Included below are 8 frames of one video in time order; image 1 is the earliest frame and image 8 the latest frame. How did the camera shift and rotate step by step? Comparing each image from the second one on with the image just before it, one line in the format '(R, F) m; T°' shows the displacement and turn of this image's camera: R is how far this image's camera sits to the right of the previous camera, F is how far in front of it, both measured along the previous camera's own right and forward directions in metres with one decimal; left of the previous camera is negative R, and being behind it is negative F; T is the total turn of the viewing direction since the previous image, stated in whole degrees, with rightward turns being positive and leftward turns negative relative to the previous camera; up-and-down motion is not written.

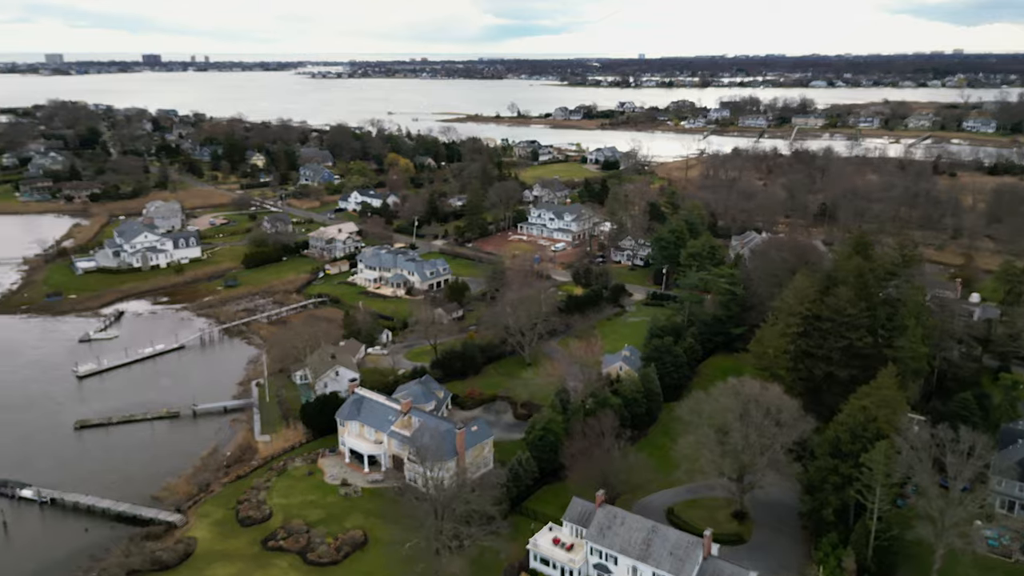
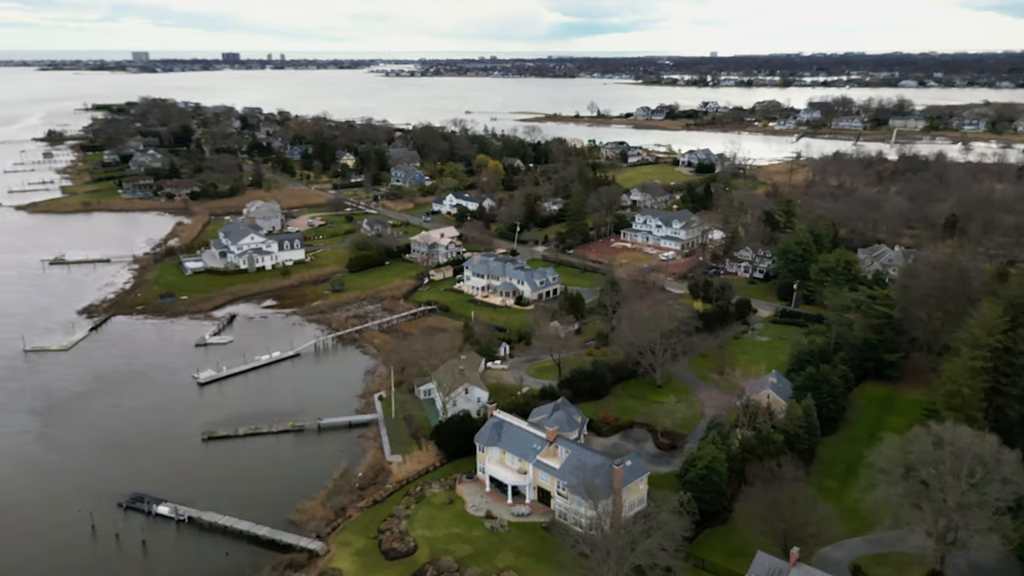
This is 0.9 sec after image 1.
(-1.6, +0.9) m; -5°
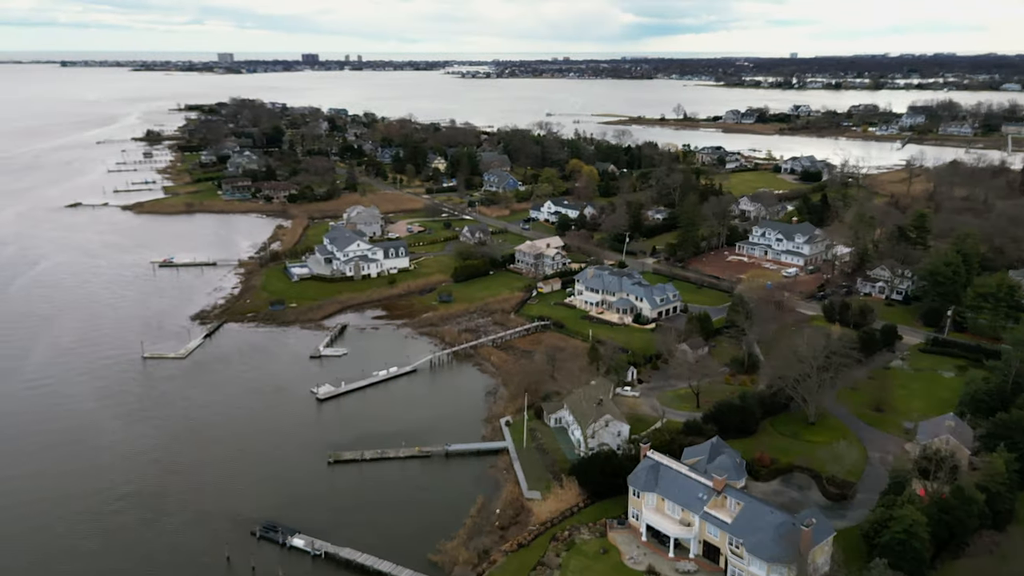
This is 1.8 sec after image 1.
(-1.5, +1.0) m; -5°
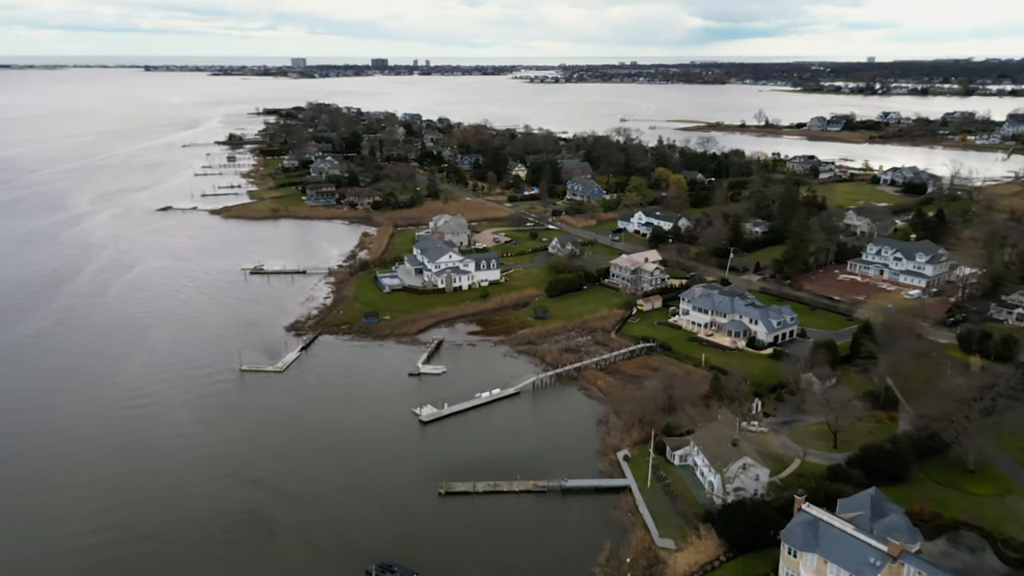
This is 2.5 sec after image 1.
(-1.2, +1.0) m; -4°
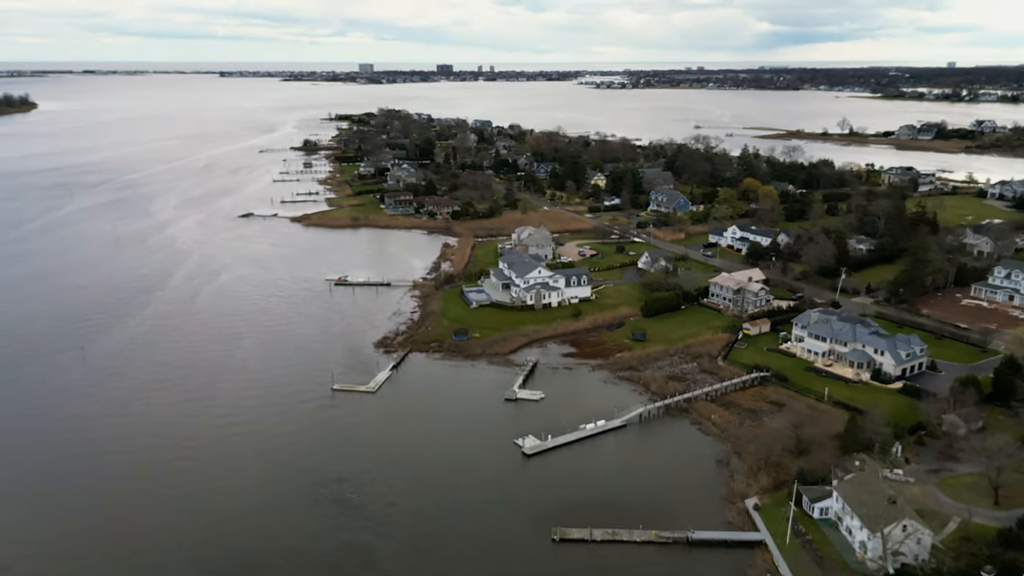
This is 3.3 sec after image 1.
(-1.1, +1.1) m; -4°
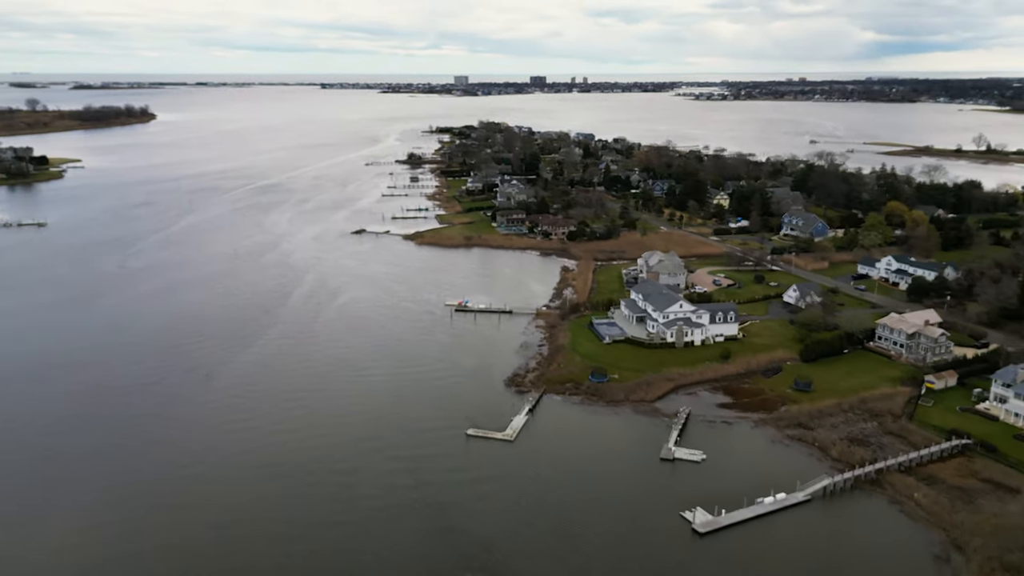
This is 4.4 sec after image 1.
(-1.6, +1.8) m; -6°
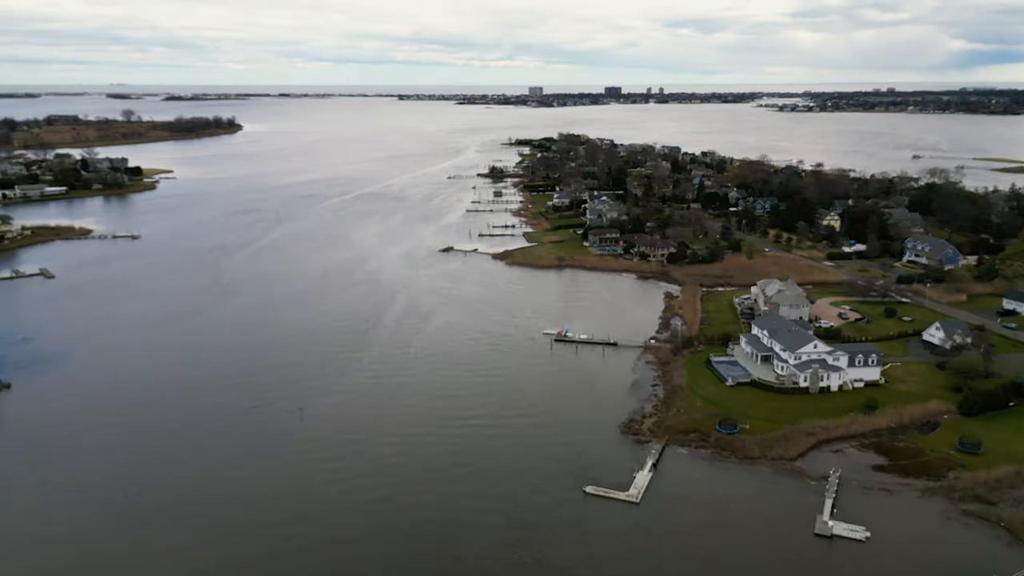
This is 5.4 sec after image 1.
(-1.2, +1.7) m; -5°
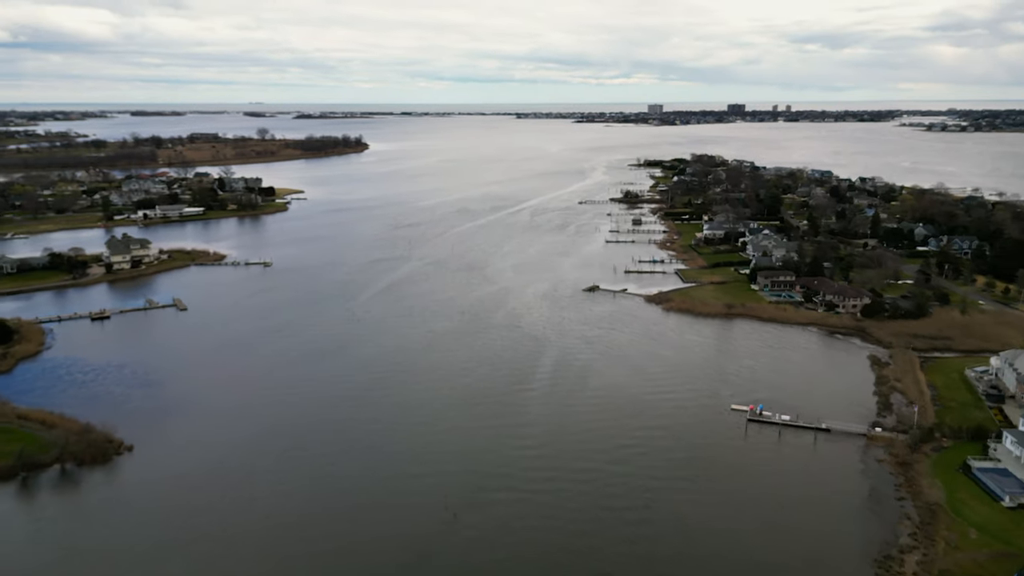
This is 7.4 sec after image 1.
(-2.0, +3.7) m; -8°
